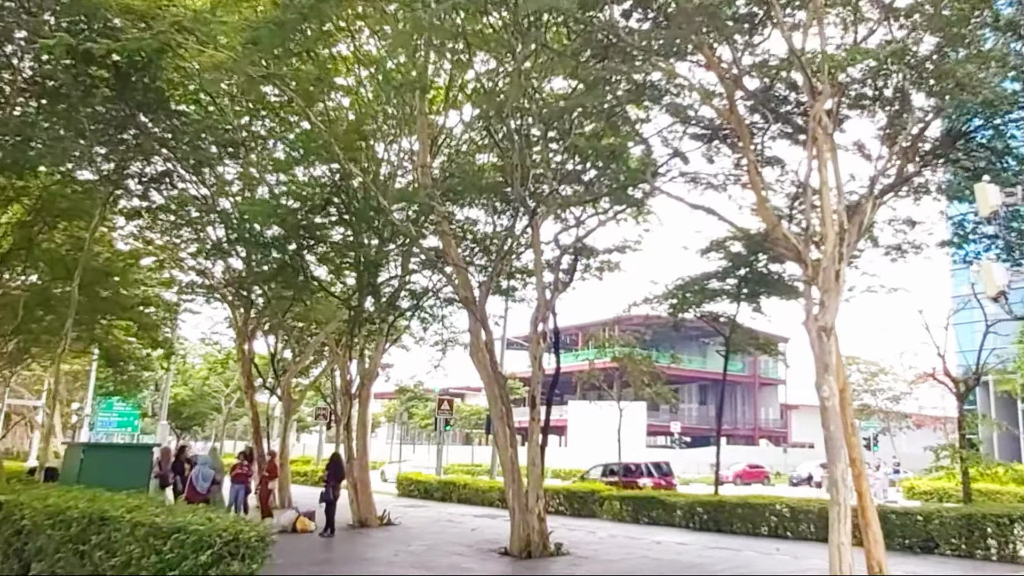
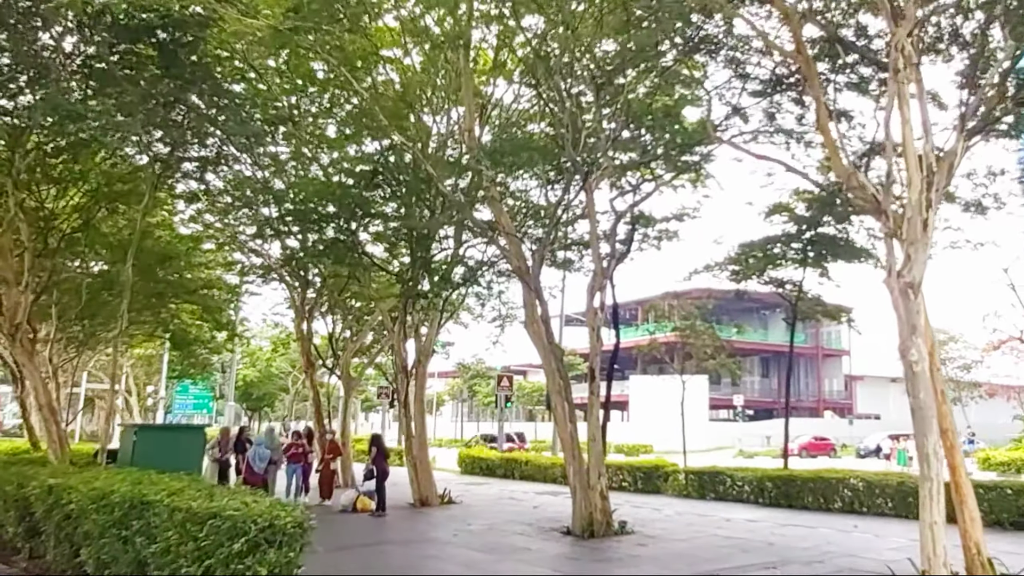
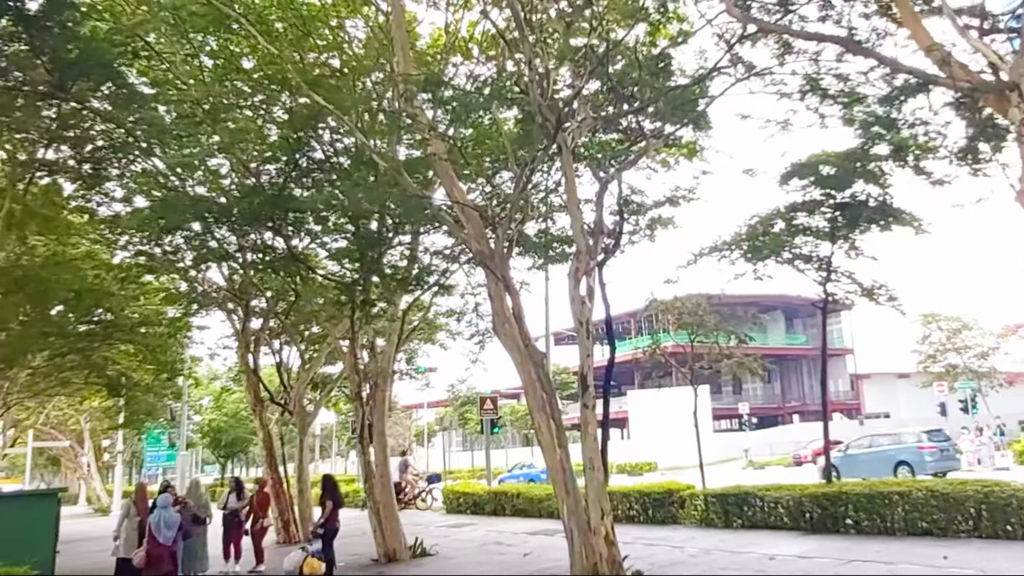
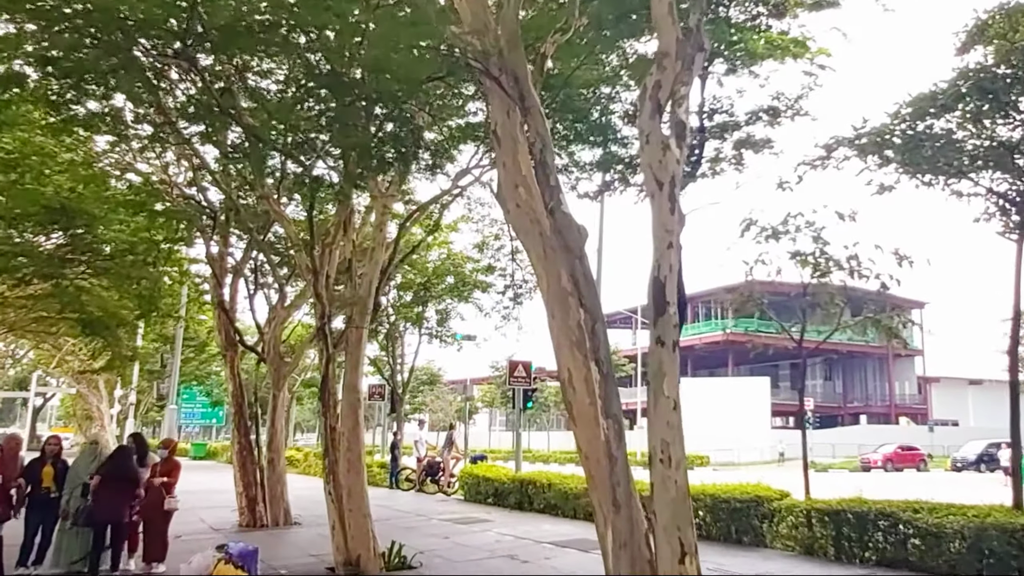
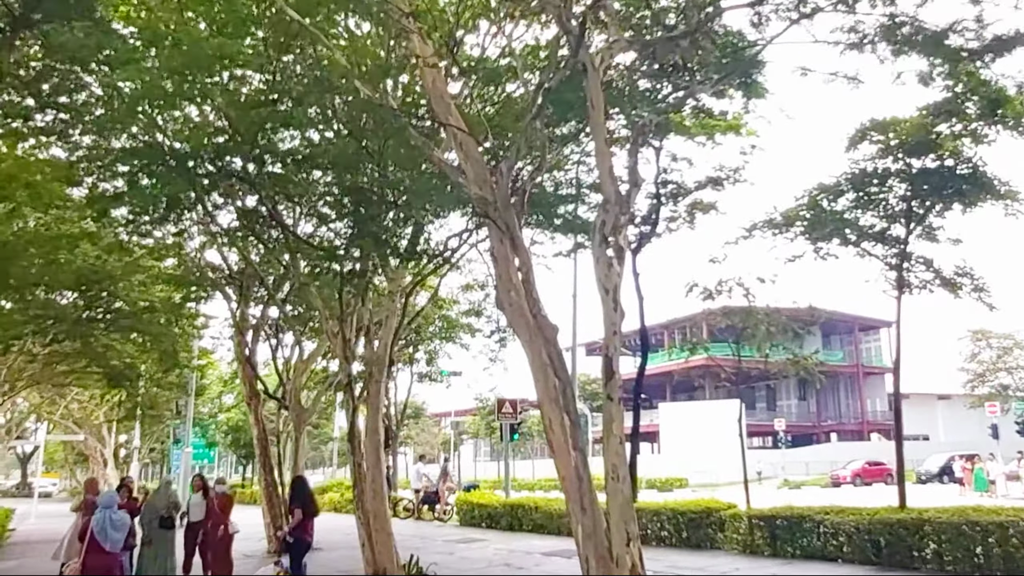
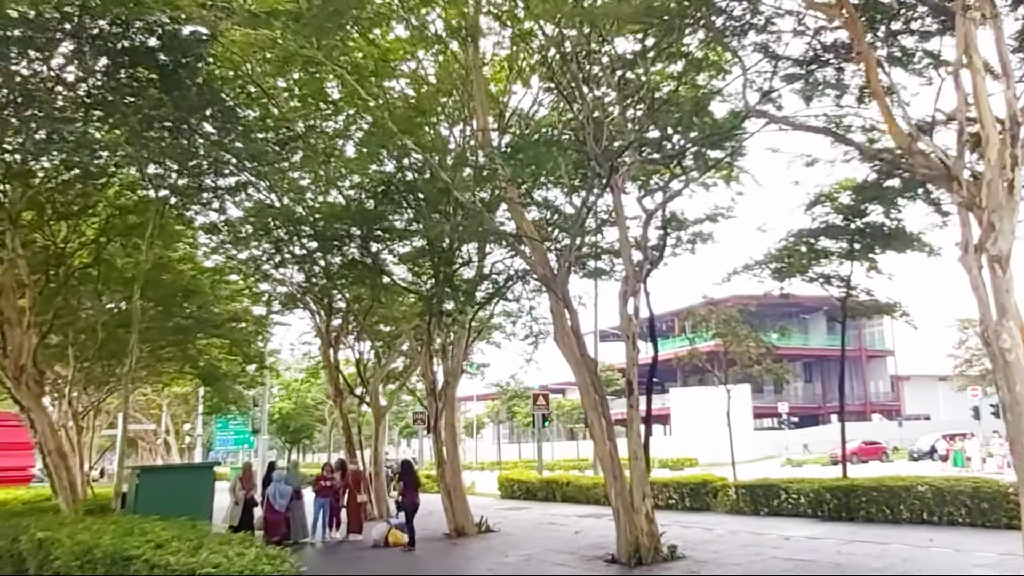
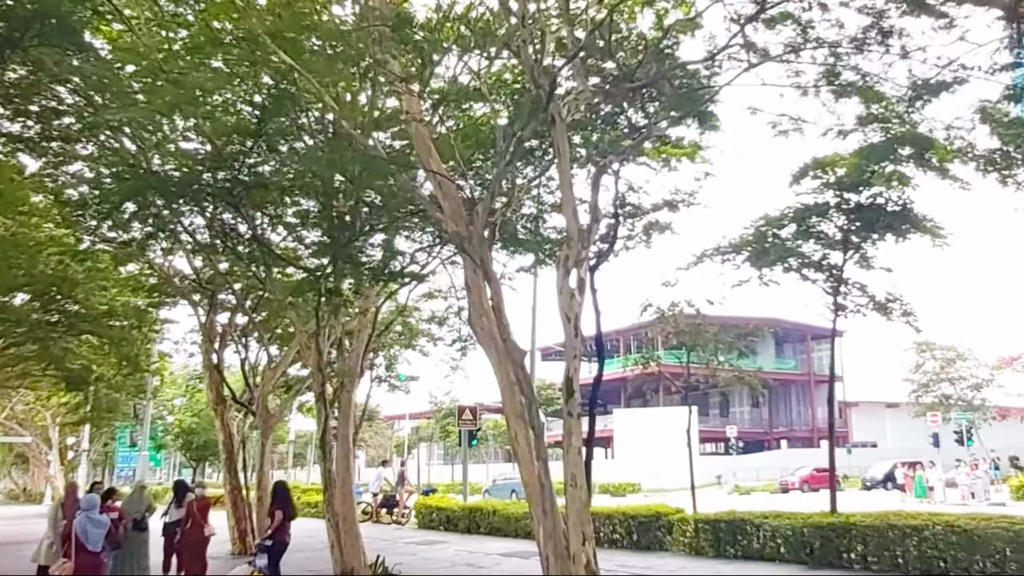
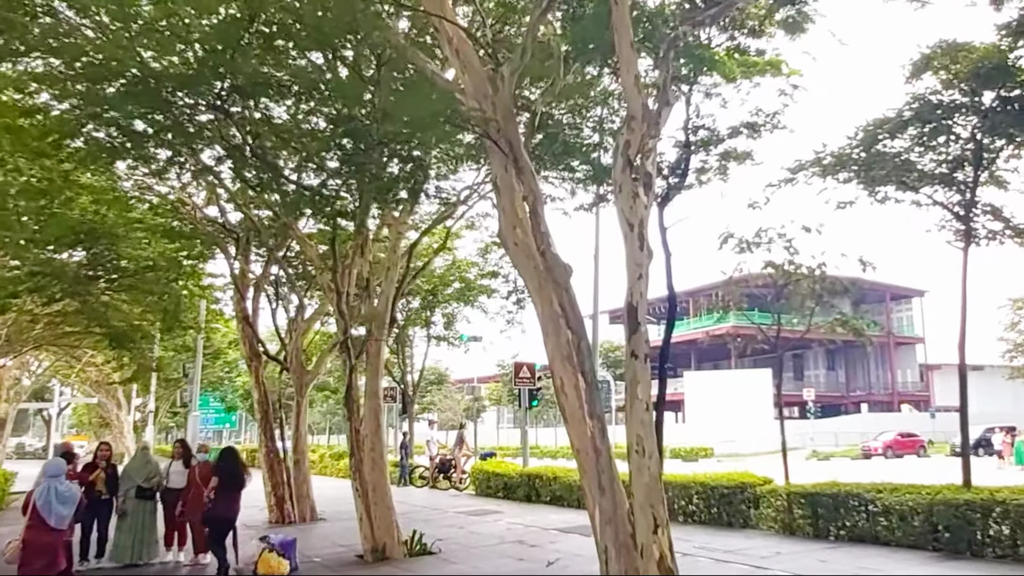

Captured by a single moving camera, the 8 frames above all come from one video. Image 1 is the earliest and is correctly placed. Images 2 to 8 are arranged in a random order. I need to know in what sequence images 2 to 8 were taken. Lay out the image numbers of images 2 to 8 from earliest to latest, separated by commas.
2, 6, 3, 7, 5, 8, 4
